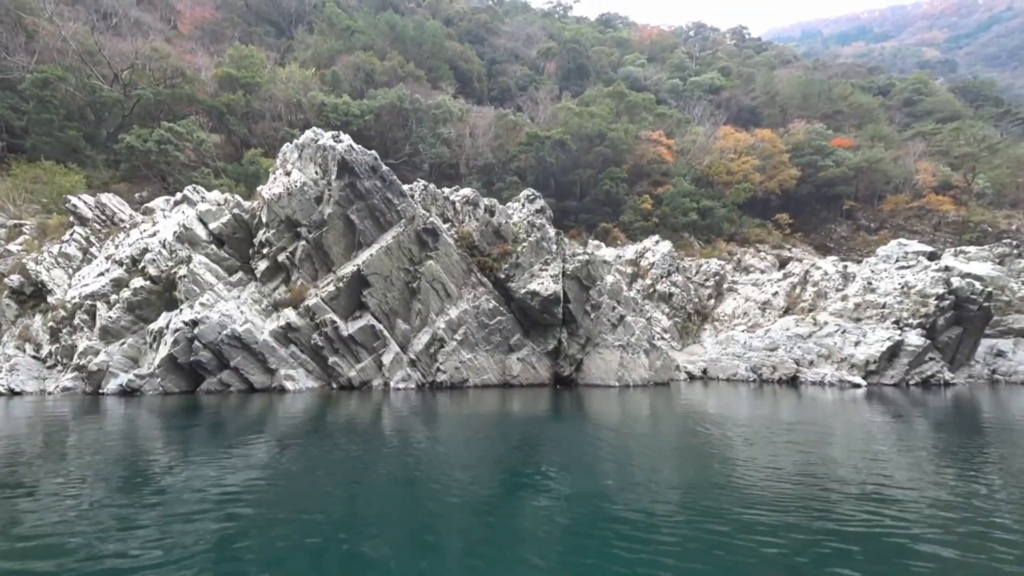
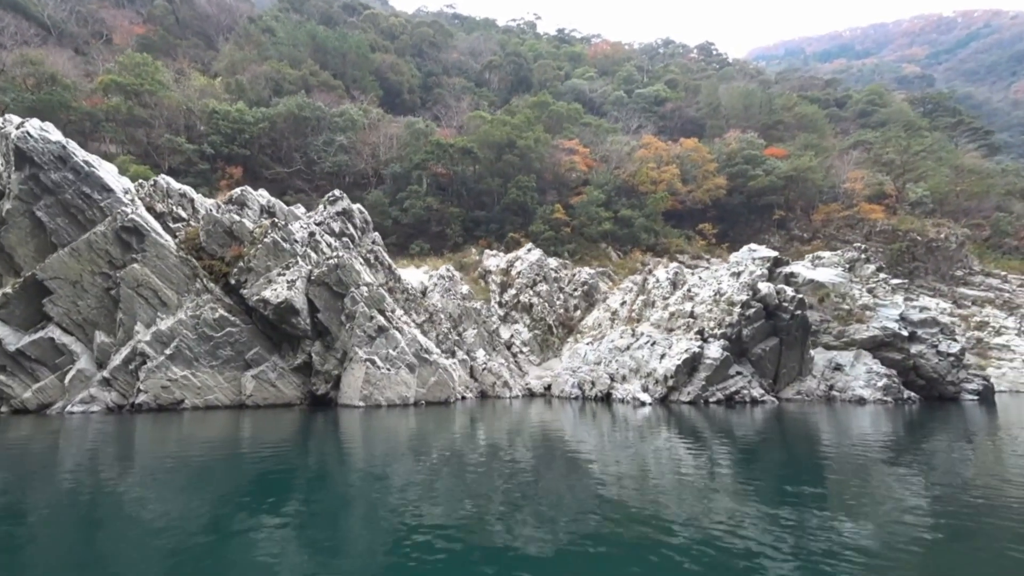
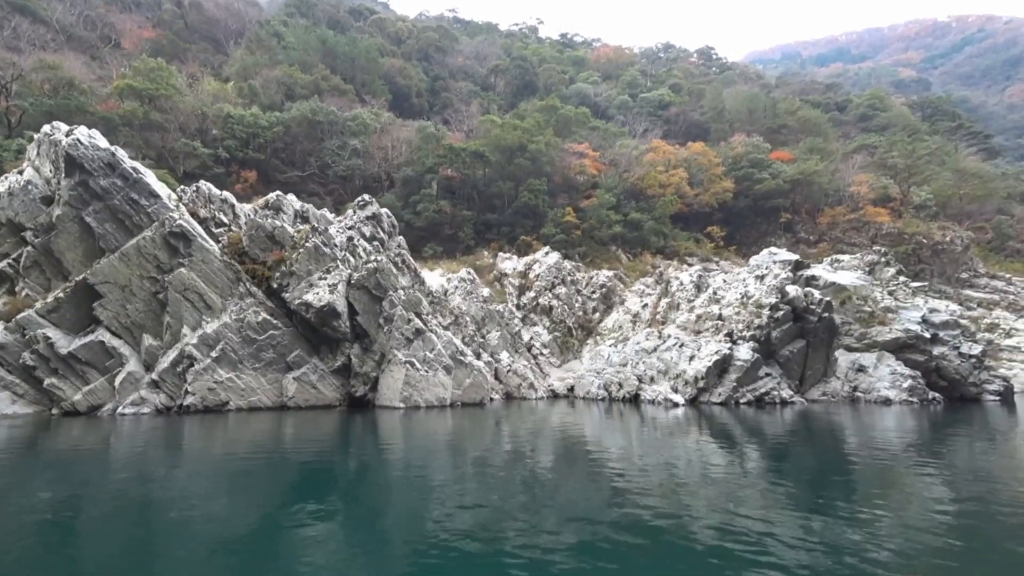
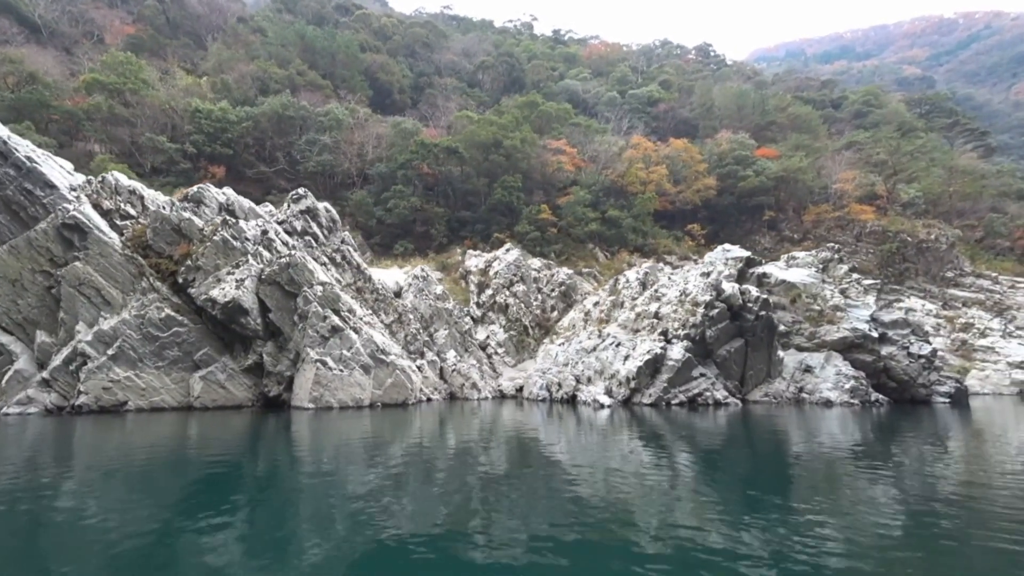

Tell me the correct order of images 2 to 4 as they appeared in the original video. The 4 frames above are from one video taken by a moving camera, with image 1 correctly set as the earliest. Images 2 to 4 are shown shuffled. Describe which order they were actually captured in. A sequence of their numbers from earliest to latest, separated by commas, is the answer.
3, 2, 4
